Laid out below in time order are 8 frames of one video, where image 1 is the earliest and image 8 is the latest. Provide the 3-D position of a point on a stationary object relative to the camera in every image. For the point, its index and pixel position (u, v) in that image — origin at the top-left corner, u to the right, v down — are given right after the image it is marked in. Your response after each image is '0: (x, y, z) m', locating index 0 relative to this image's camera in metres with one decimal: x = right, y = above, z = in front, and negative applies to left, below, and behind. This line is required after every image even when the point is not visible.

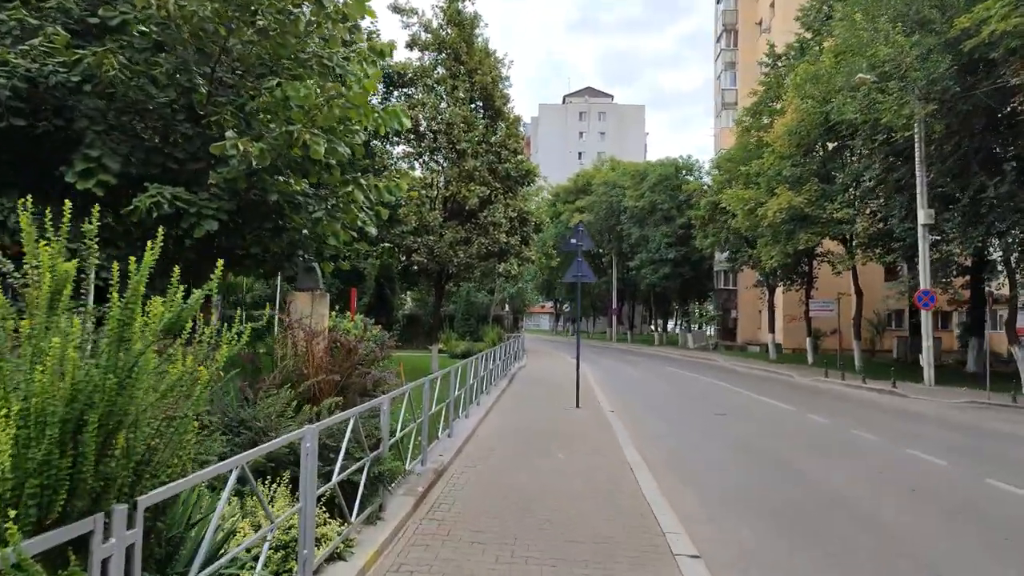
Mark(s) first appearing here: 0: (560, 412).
0: (+1.1, -2.8, +18.7) m
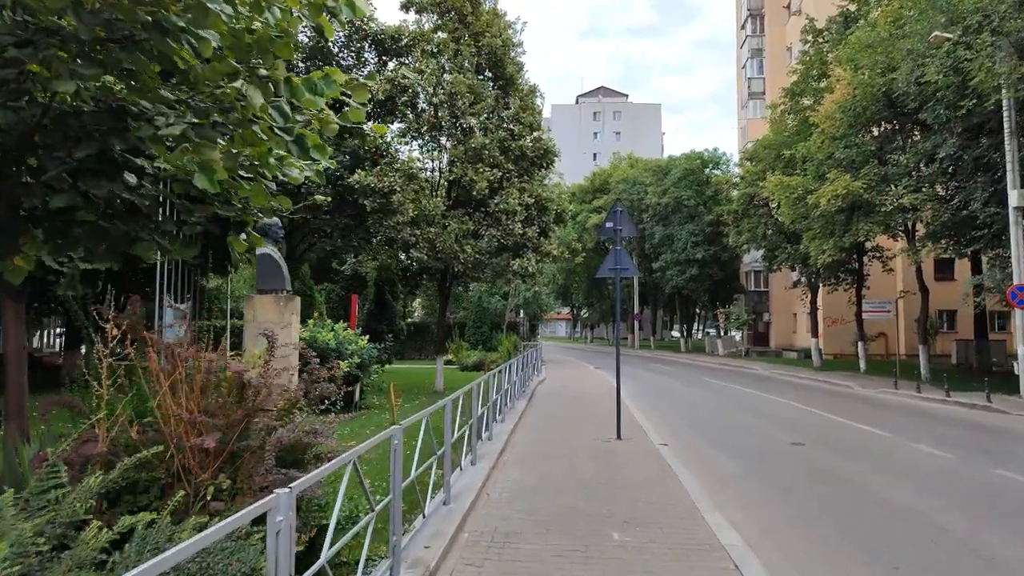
0: (+1.5, -2.8, +15.5) m
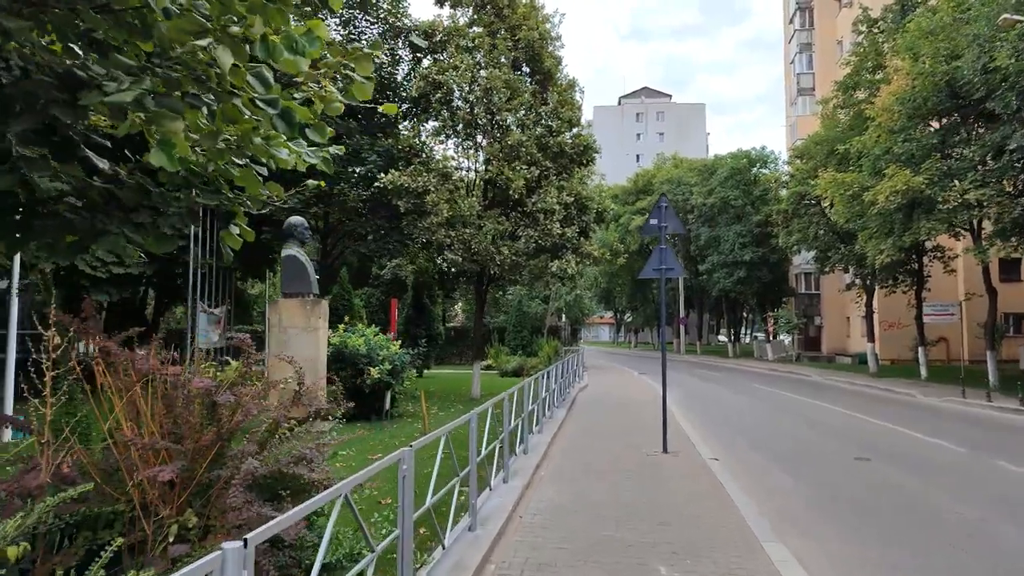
0: (+2.2, -2.8, +14.7) m
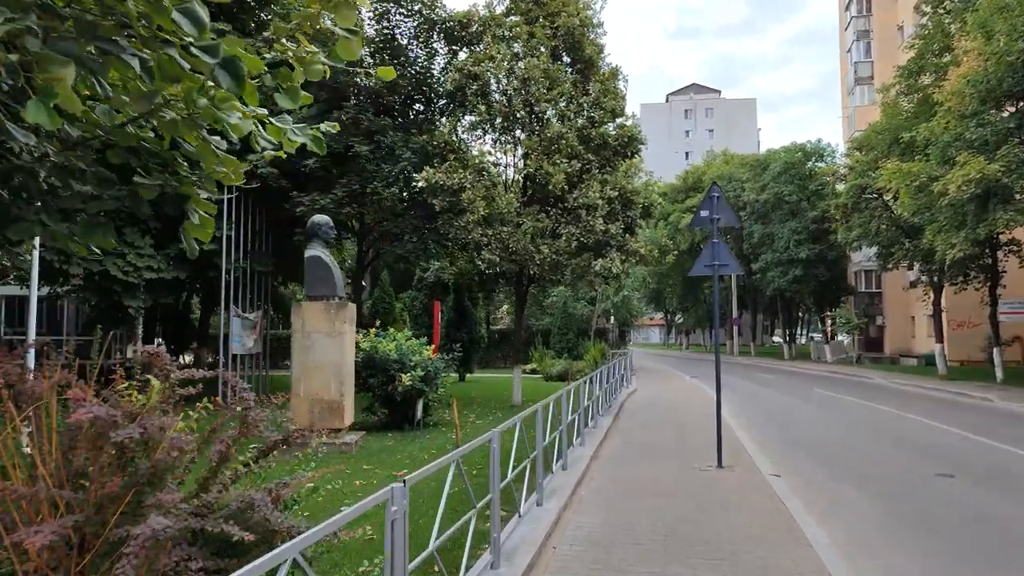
0: (+3.0, -2.8, +13.7) m
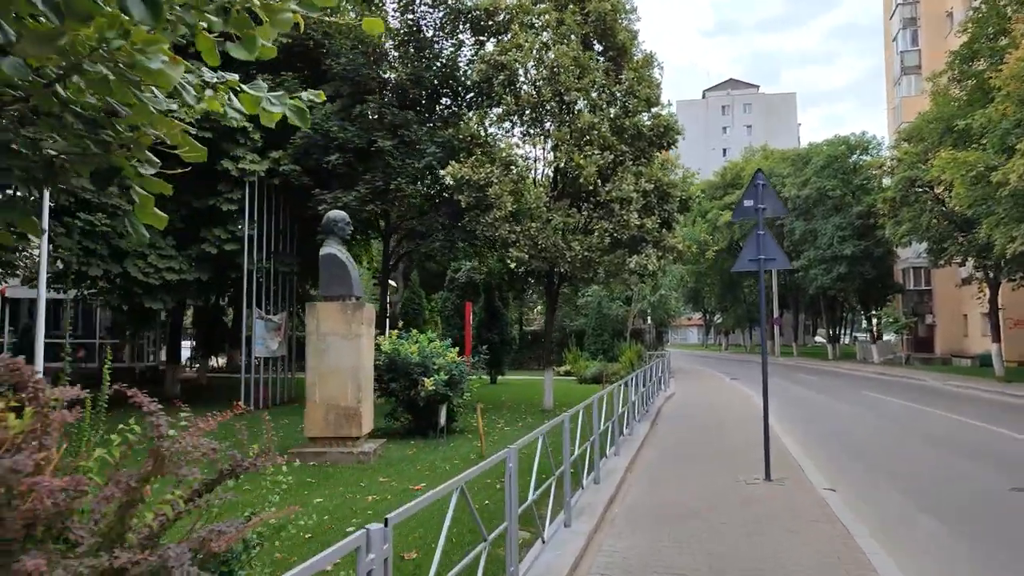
0: (+3.6, -2.8, +12.9) m
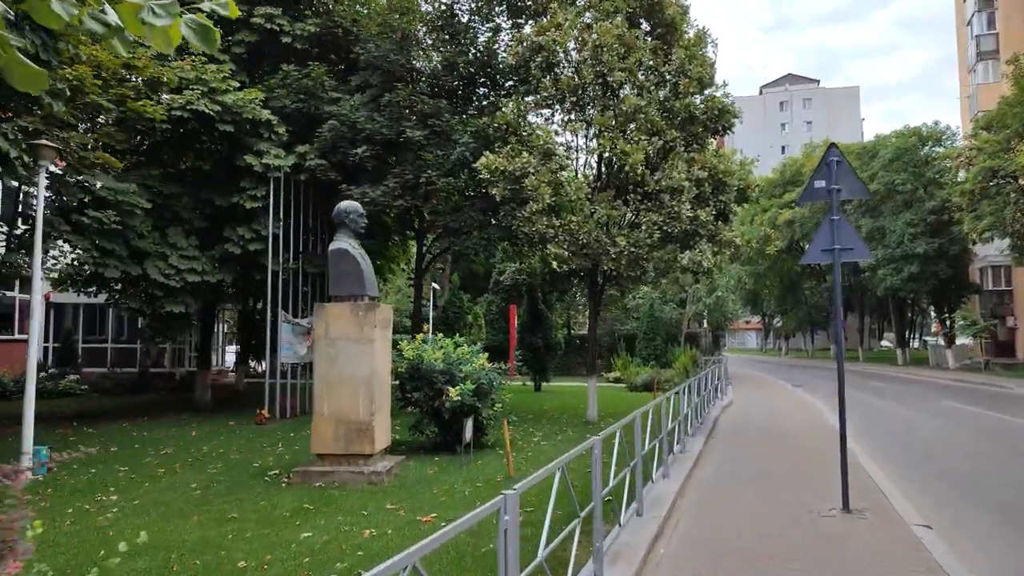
0: (+4.2, -2.7, +11.4) m
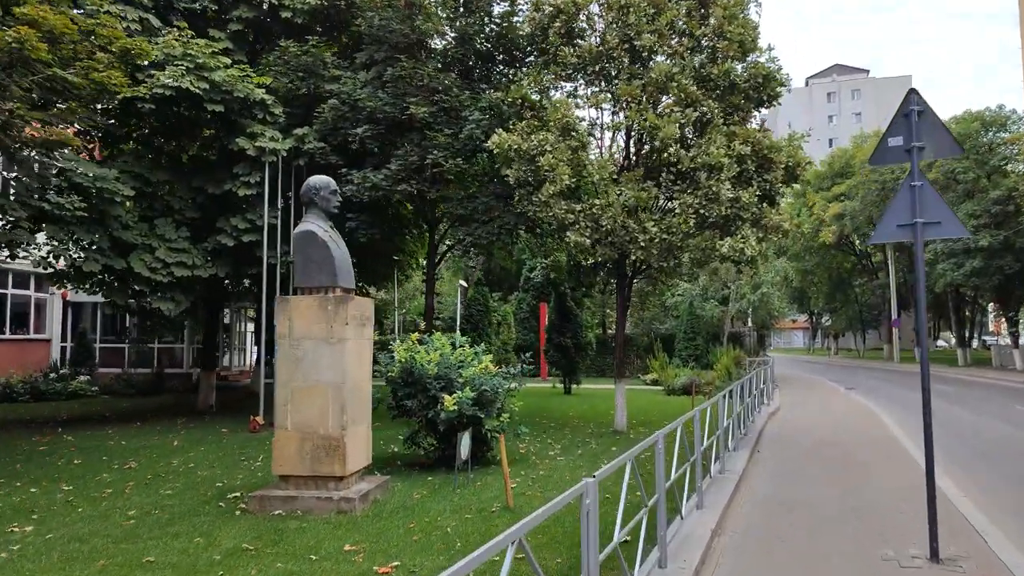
0: (+4.3, -2.6, +9.7) m
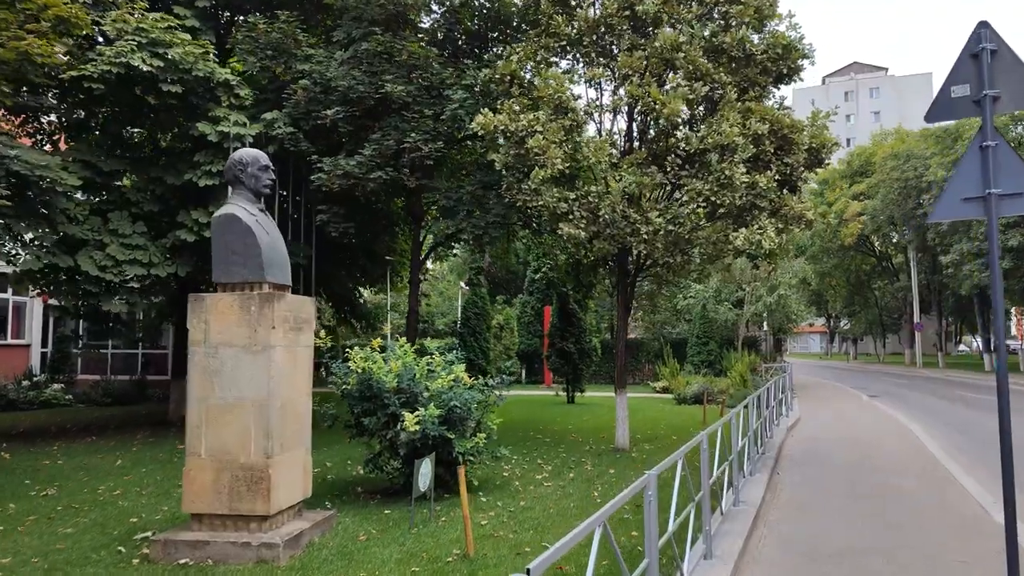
0: (+4.1, -2.6, +8.3) m
